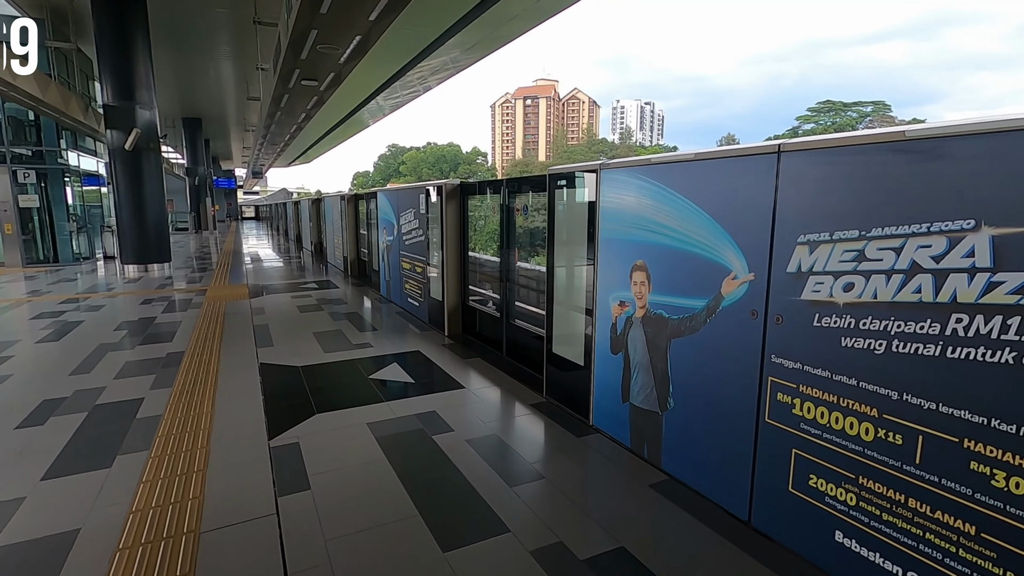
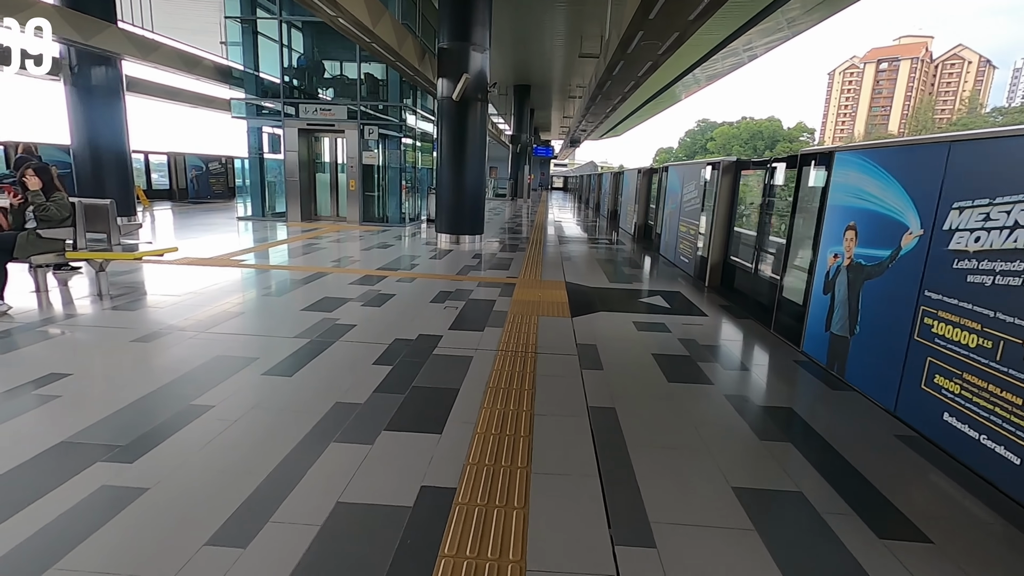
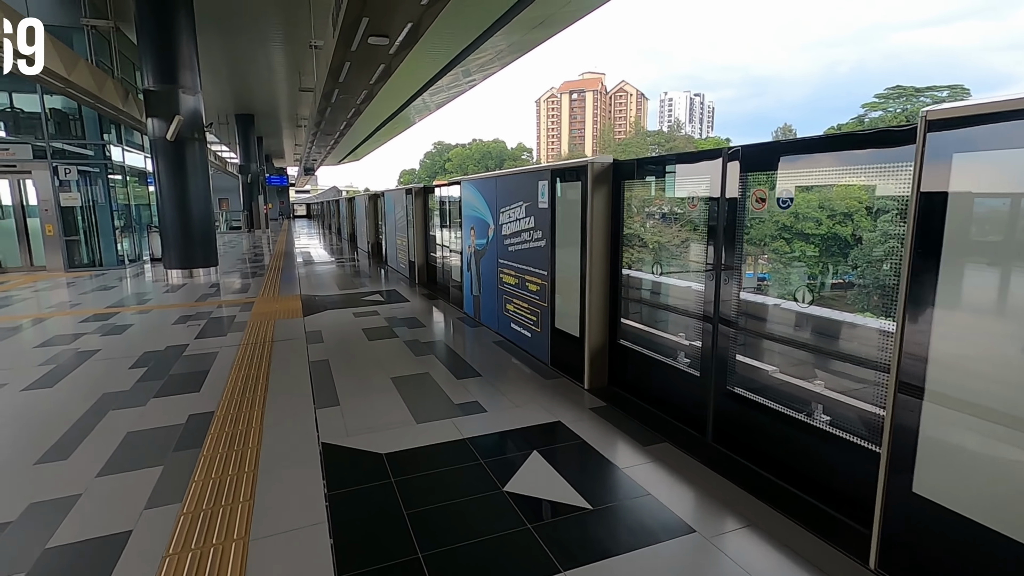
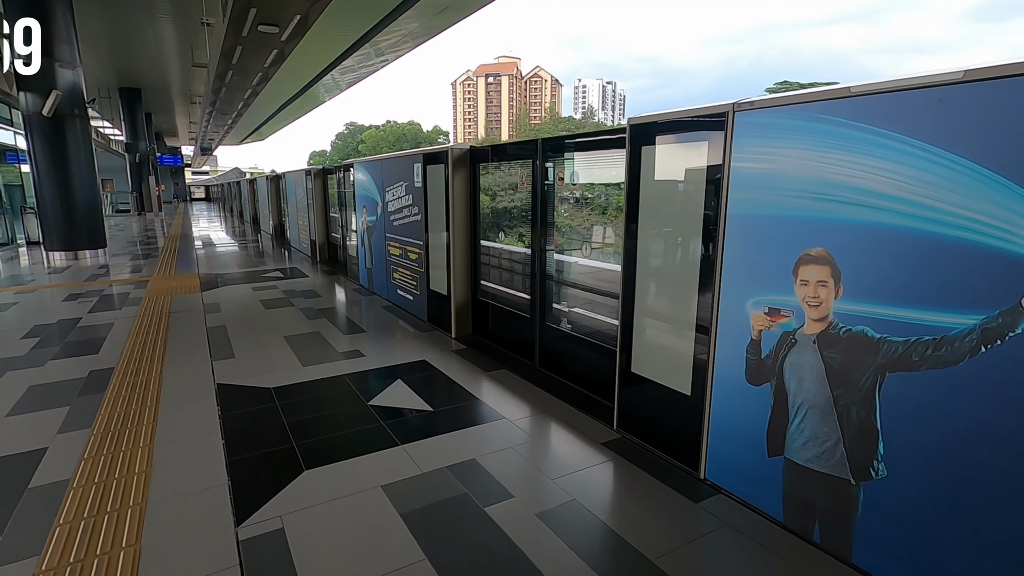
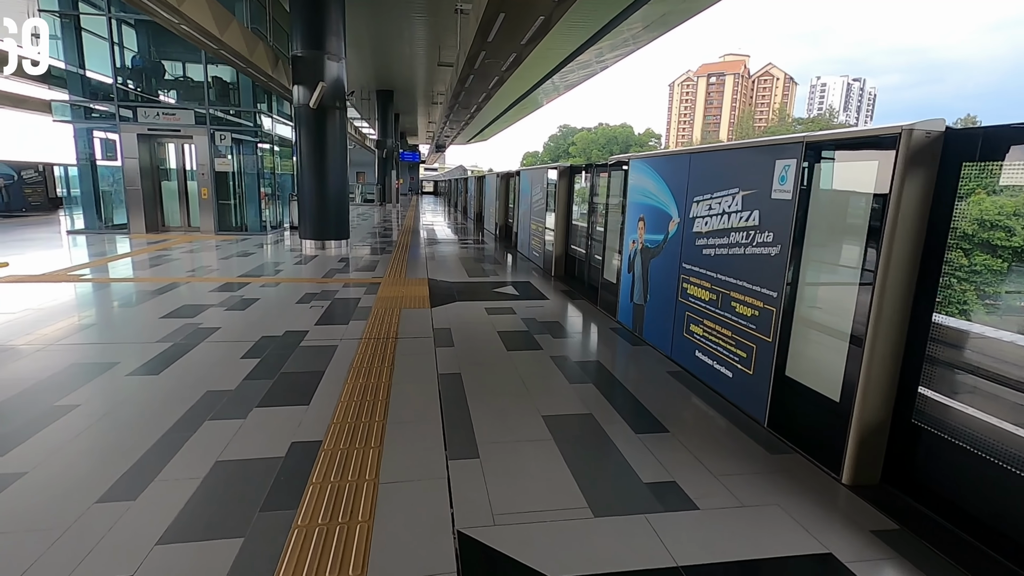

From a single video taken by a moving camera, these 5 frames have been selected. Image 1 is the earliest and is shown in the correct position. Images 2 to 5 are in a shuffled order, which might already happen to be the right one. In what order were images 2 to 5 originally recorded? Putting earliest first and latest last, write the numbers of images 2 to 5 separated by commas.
4, 3, 5, 2
